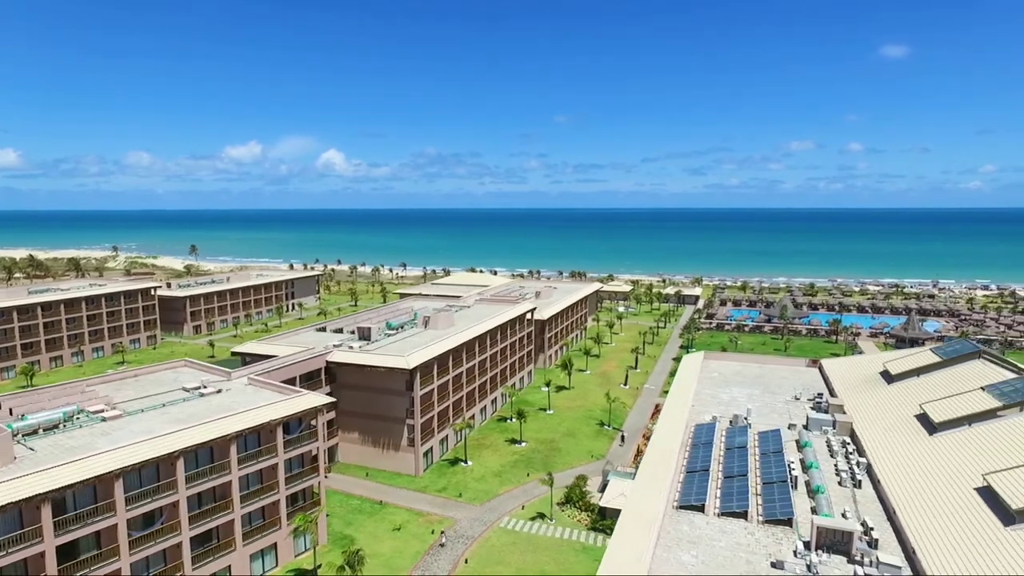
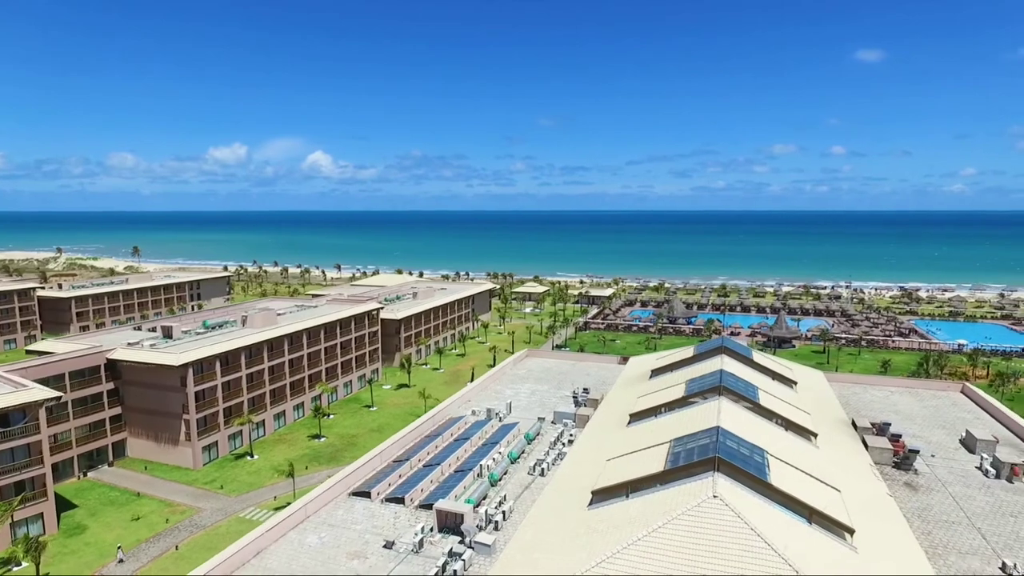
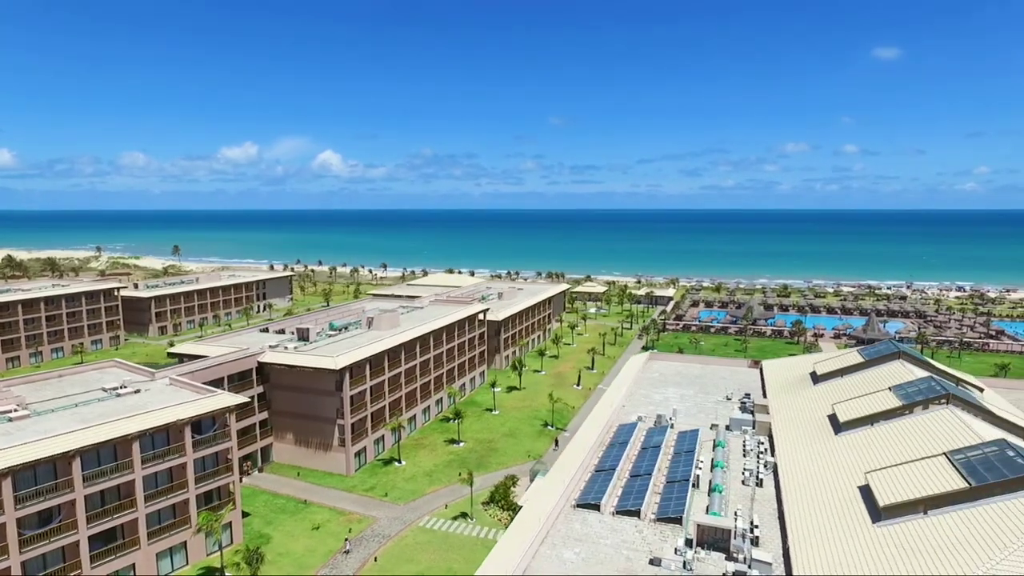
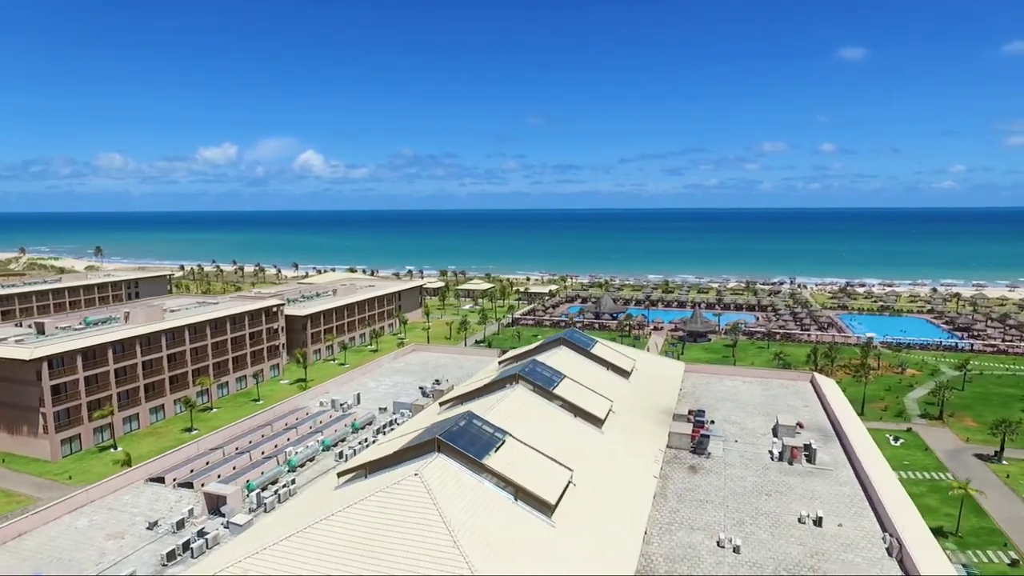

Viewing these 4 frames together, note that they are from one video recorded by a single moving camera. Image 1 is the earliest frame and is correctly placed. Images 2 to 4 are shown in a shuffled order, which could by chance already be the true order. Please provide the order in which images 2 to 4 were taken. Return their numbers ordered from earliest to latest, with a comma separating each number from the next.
3, 2, 4
